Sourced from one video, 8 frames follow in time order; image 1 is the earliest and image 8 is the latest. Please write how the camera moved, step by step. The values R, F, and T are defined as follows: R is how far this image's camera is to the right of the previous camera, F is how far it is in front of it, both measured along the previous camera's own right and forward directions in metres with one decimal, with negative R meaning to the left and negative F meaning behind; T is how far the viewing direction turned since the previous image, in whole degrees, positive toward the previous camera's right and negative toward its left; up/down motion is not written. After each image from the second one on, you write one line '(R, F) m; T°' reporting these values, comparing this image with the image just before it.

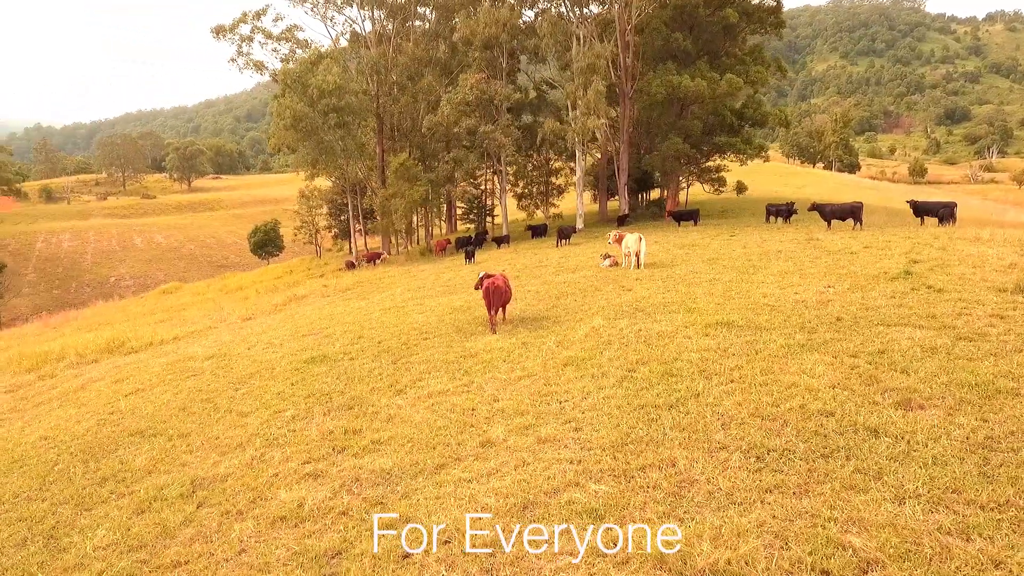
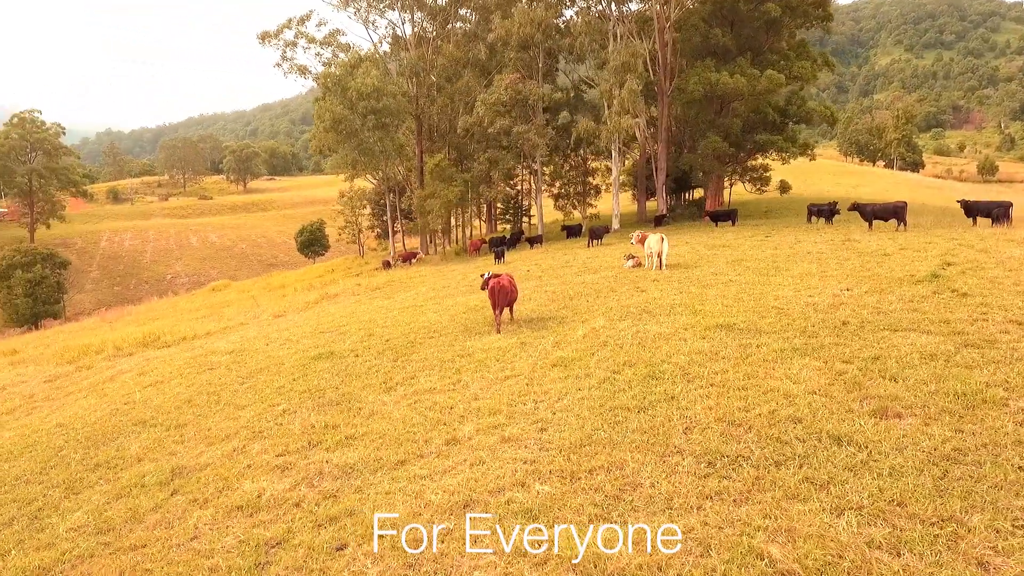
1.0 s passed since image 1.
(+0.8, 0.0) m; -4°
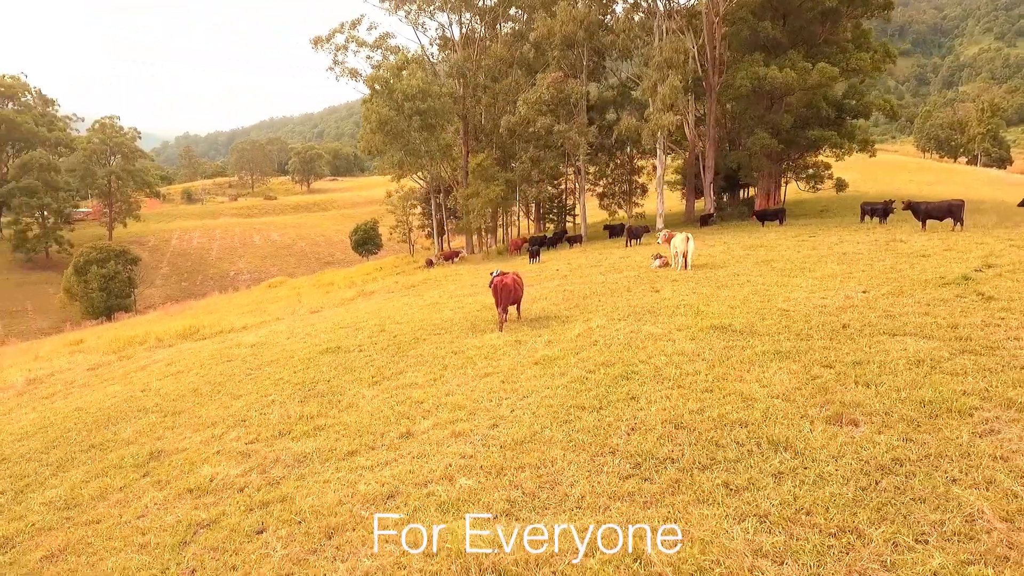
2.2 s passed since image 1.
(+1.0, 0.0) m; -5°
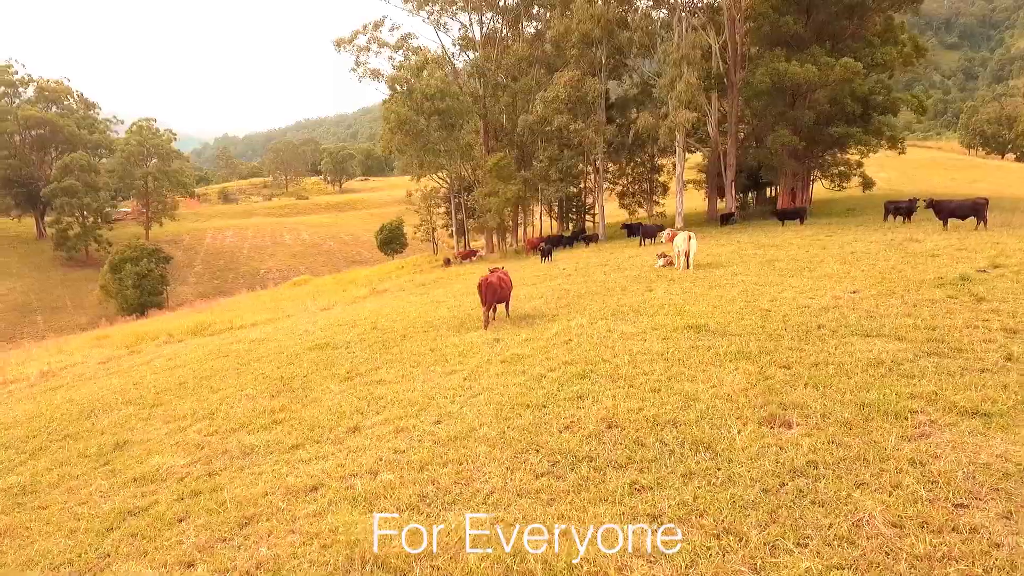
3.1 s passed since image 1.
(+0.9, 0.0) m; -3°
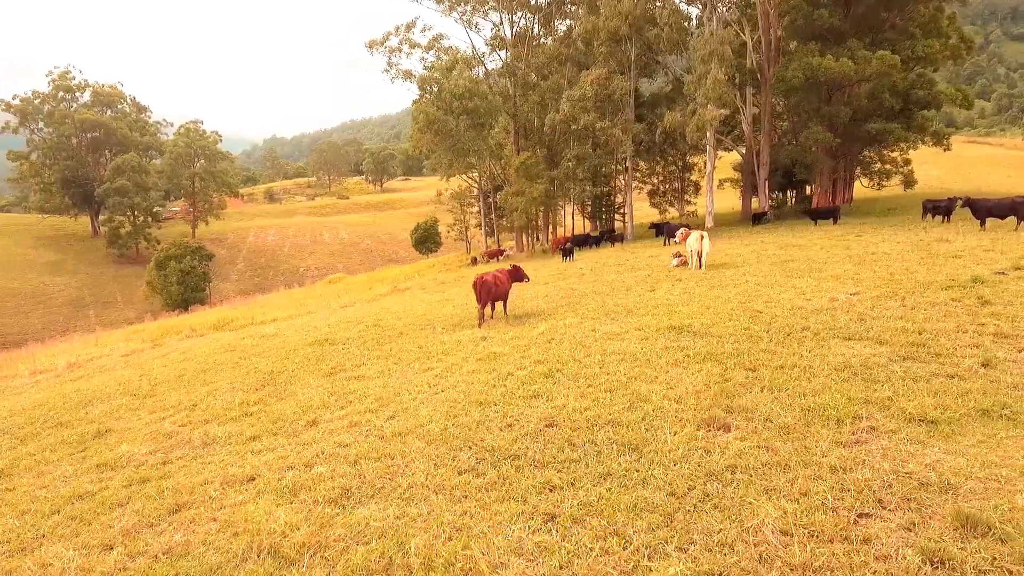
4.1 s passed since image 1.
(+0.9, 0.0) m; -4°
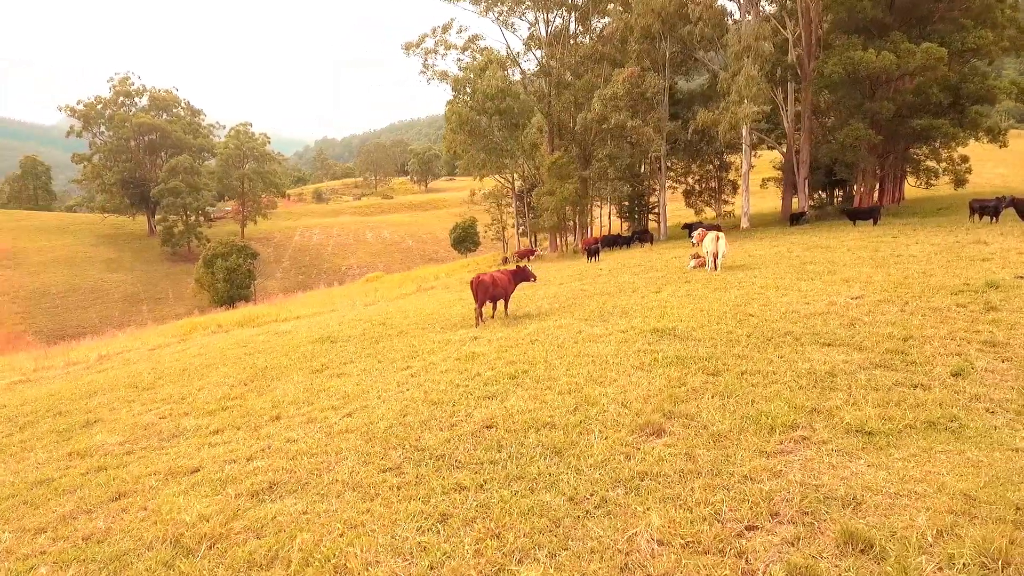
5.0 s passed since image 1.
(+0.9, 0.0) m; -4°
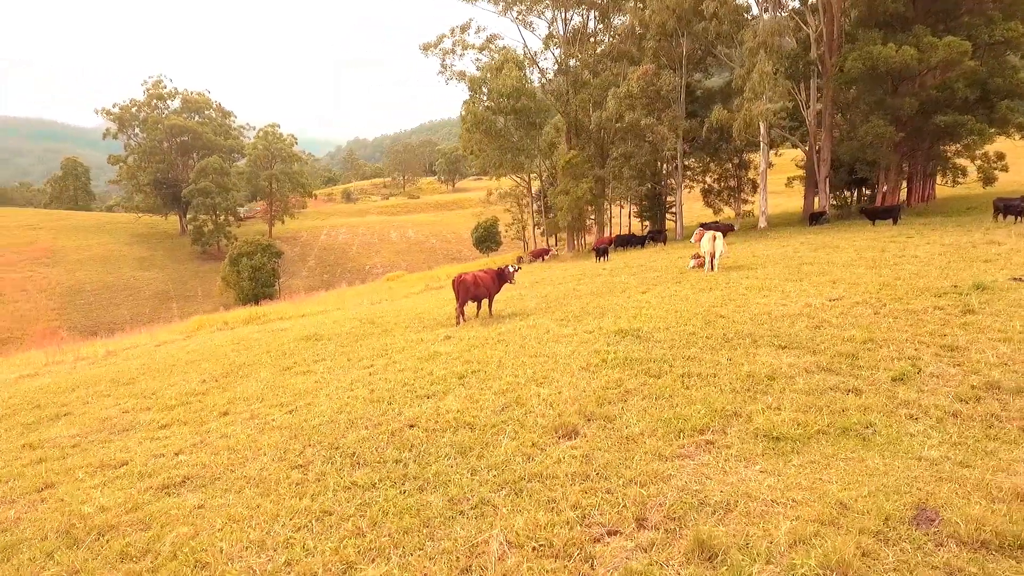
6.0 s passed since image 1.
(+0.9, 0.0) m; -3°
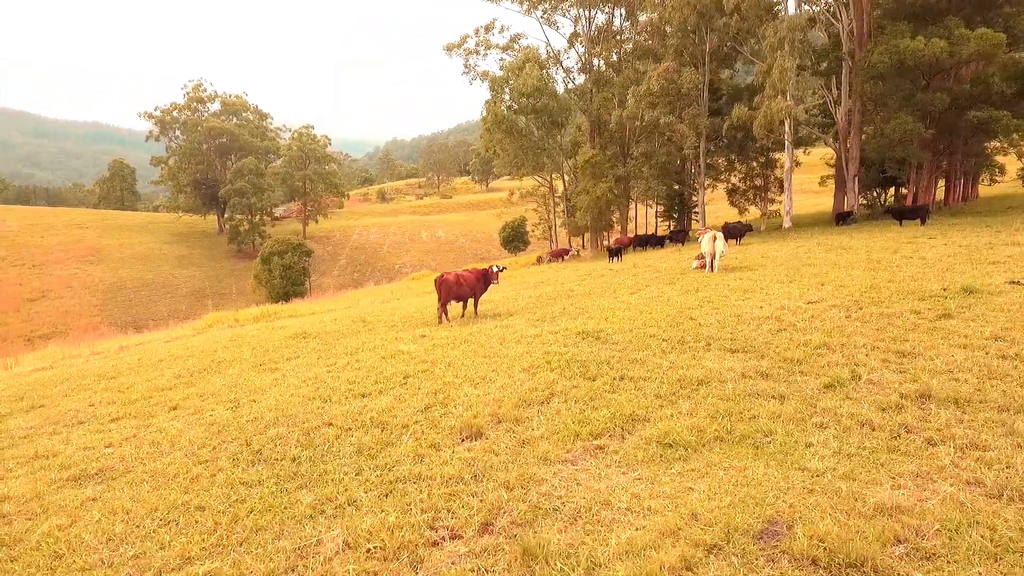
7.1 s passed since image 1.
(+1.0, +0.1) m; -3°
